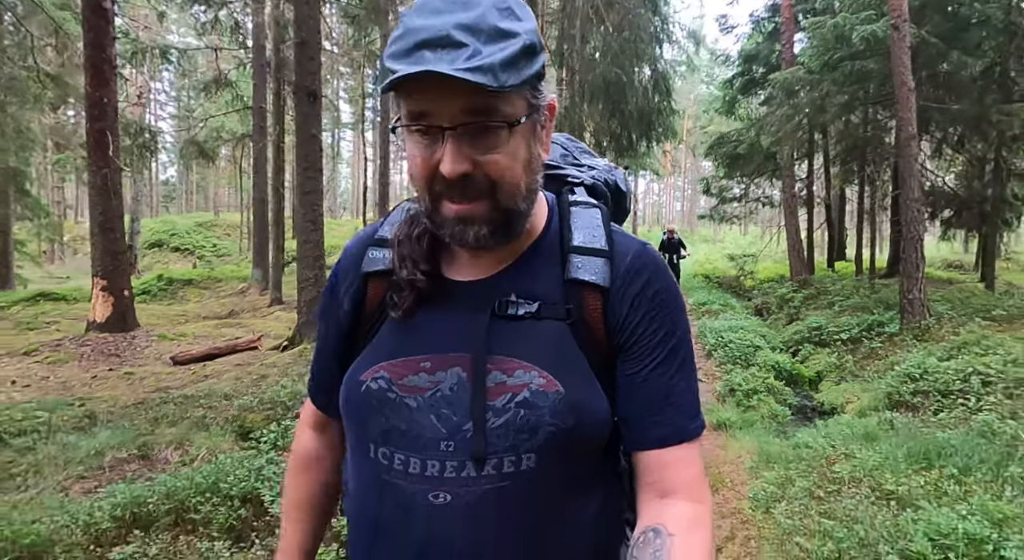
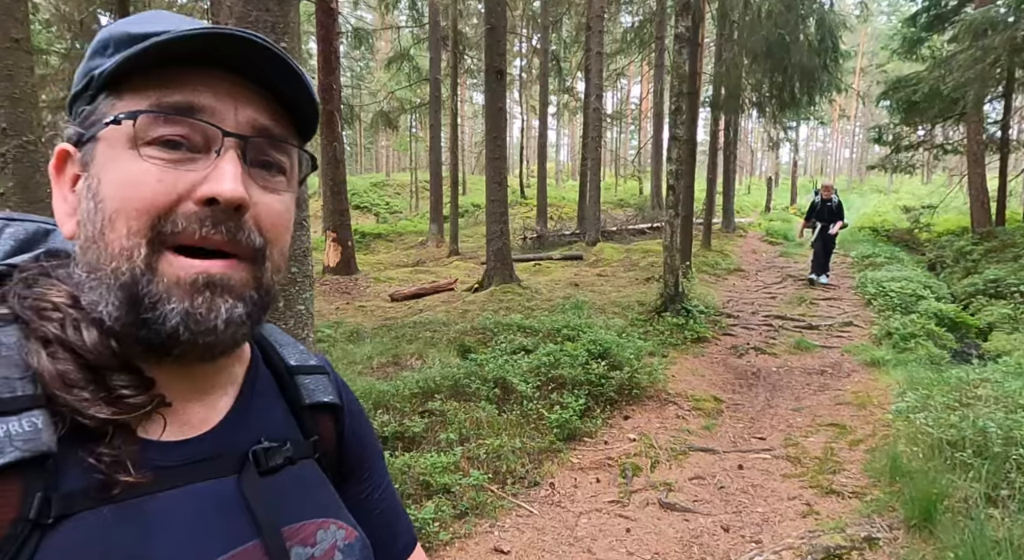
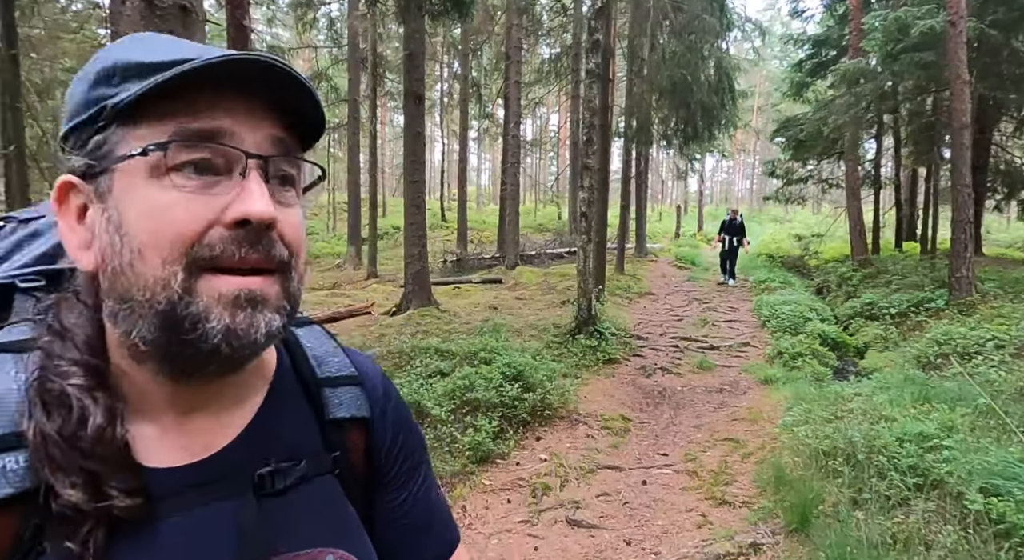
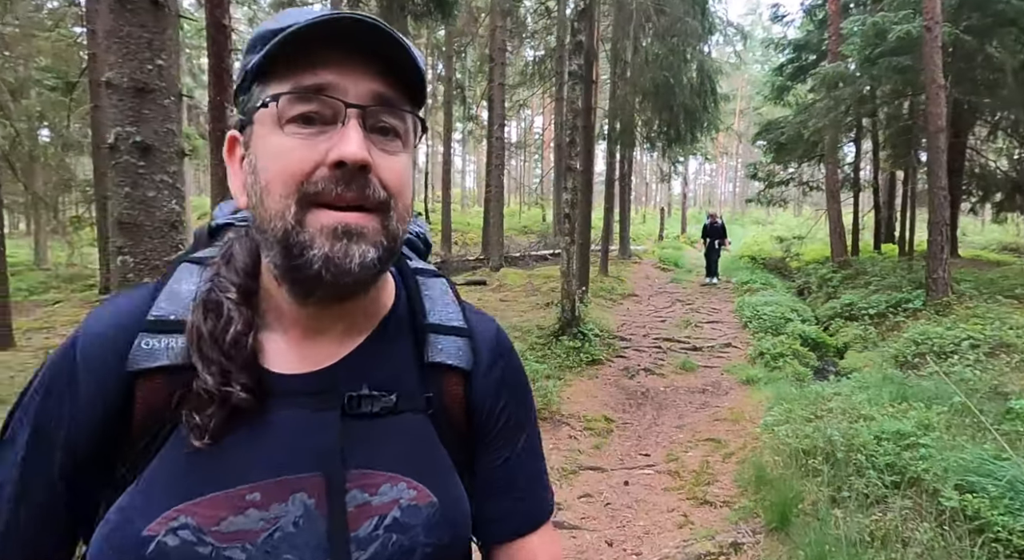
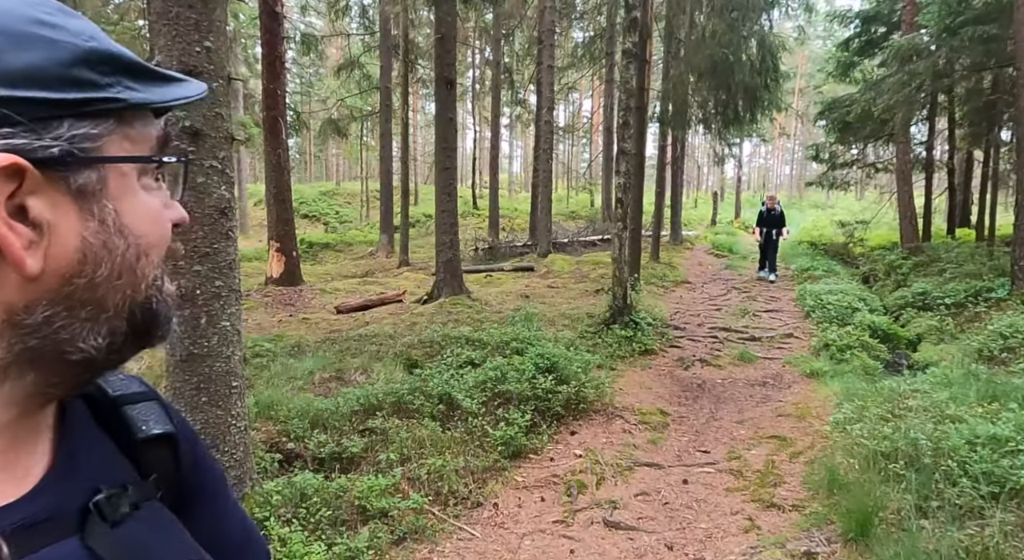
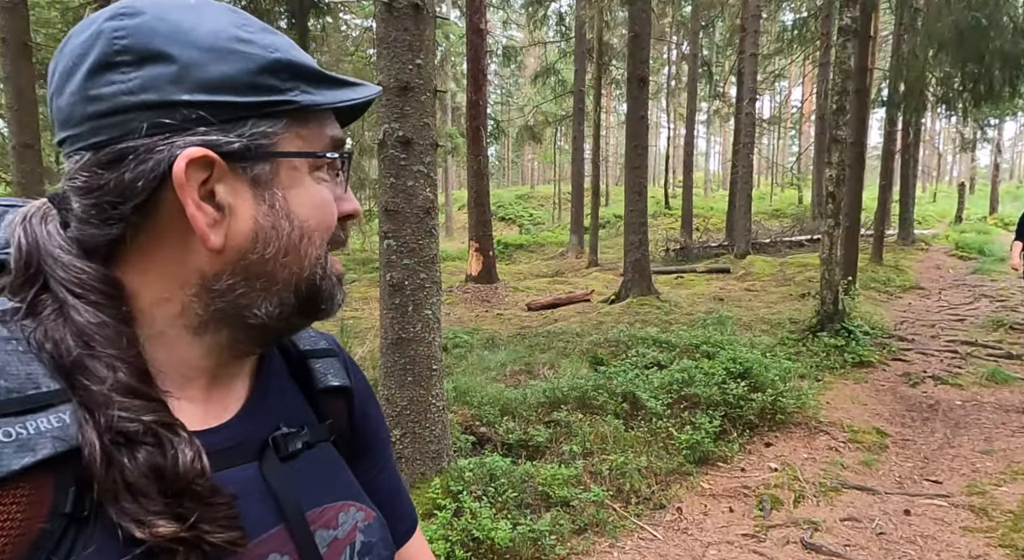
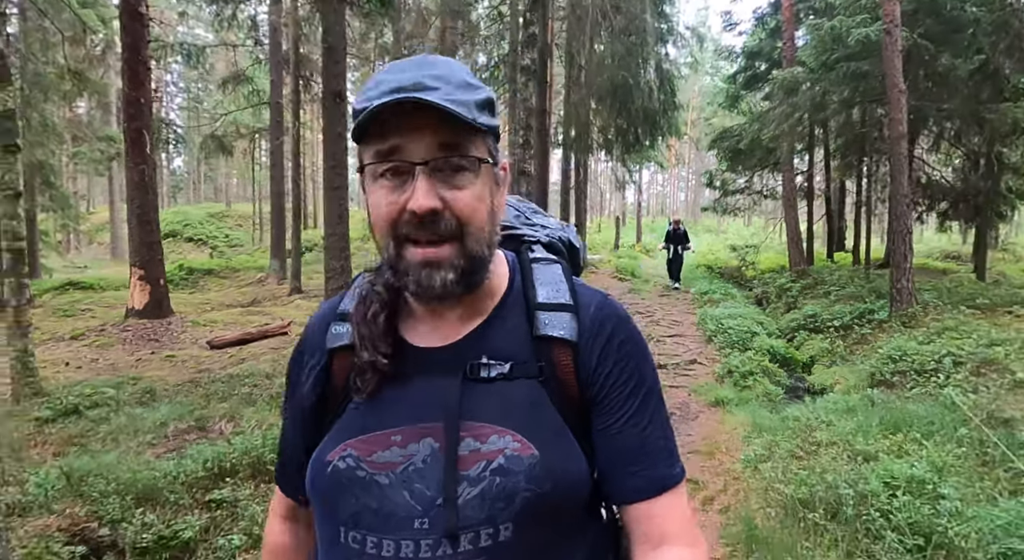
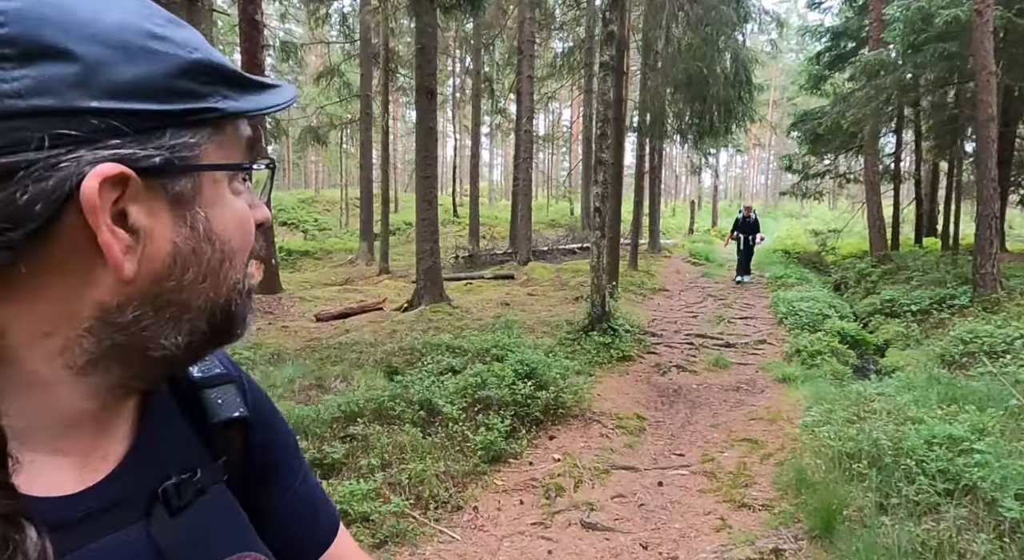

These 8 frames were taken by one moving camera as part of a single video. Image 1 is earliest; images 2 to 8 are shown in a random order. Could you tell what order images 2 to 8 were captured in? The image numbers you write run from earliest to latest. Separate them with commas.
7, 4, 3, 8, 5, 2, 6
